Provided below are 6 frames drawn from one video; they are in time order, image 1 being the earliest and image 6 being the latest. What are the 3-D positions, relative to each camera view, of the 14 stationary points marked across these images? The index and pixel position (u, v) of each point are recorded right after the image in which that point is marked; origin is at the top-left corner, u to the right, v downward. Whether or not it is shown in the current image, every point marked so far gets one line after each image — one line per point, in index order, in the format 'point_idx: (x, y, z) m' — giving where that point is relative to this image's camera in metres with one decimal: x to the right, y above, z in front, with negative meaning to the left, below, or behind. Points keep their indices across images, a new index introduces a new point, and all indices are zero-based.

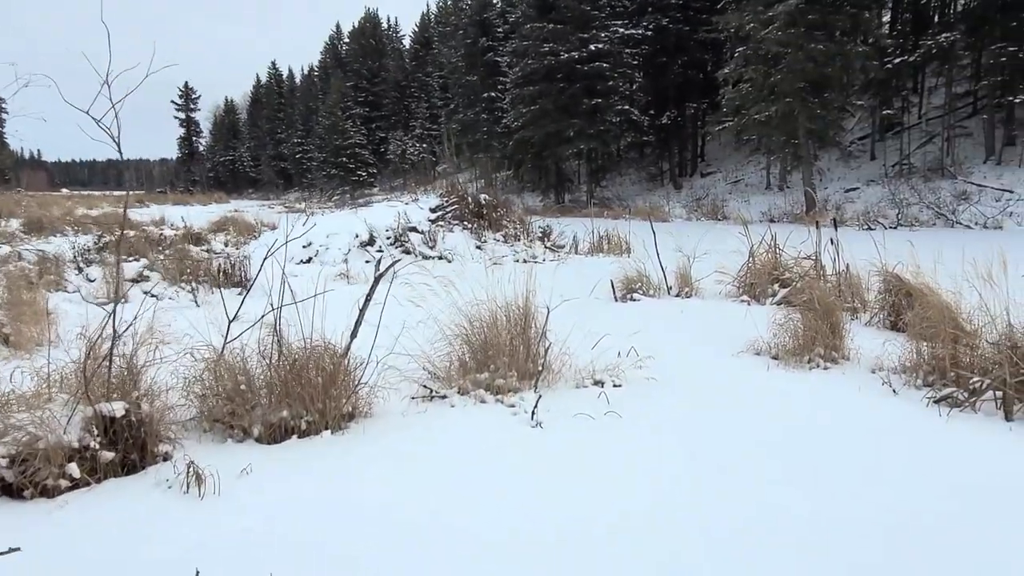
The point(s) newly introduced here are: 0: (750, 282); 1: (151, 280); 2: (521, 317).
0: (+1.8, 0.0, +5.8) m
1: (-2.9, +0.1, +6.2) m
2: (0.0, -0.1, +3.6) m
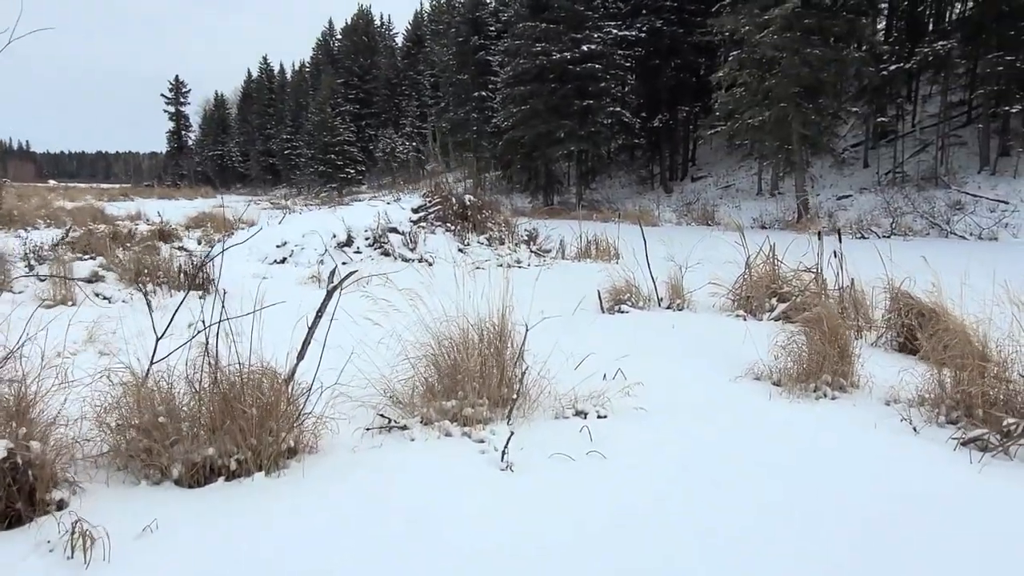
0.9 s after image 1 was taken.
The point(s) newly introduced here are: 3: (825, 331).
0: (+1.6, 0.0, +5.4) m
1: (-3.0, 0.0, +5.8) m
2: (-0.1, -0.2, +3.2) m
3: (+1.4, -0.2, +3.6) m
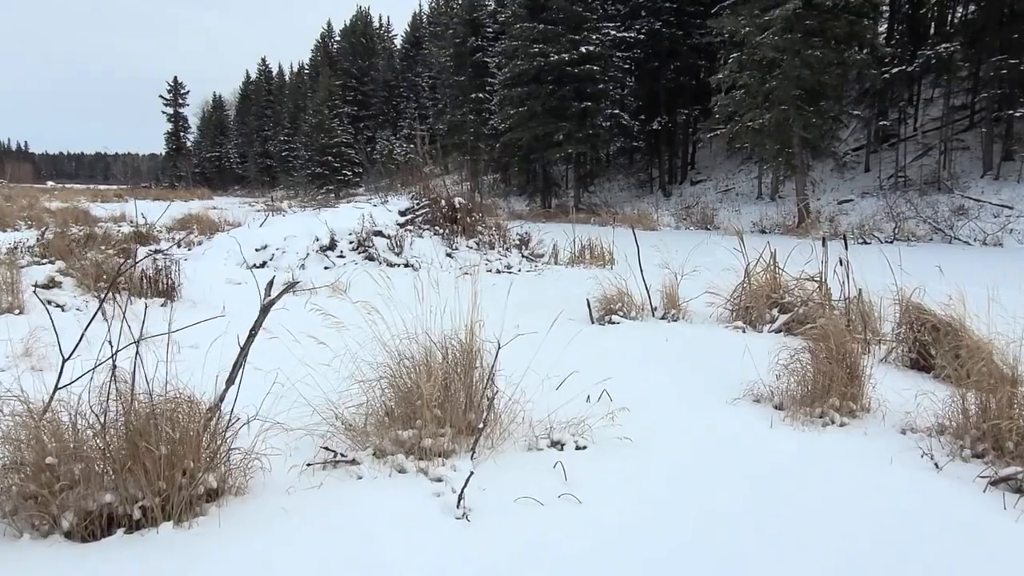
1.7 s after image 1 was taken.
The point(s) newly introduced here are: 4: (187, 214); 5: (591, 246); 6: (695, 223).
0: (+1.5, -0.1, +5.1) m
1: (-3.1, 0.0, +5.4) m
2: (-0.2, -0.2, +2.8) m
3: (+1.3, -0.3, +3.2) m
4: (-6.3, +1.4, +15.0) m
5: (+0.9, +0.5, +8.7) m
6: (+3.5, +1.2, +14.8) m
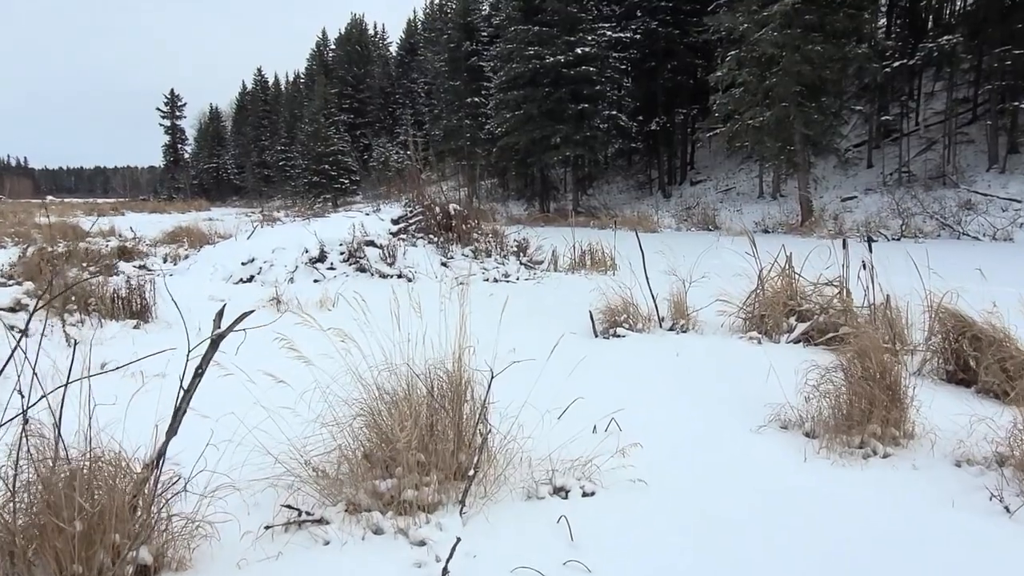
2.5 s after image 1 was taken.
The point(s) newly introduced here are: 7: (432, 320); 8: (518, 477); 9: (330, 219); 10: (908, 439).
0: (+1.5, -0.2, +4.7) m
1: (-3.1, -0.1, +5.1) m
2: (-0.2, -0.3, +2.5) m
3: (+1.3, -0.3, +2.9) m
4: (-6.3, +1.2, +14.7) m
5: (+0.8, +0.4, +8.3) m
6: (+3.4, +1.2, +14.5) m
7: (-0.4, -0.1, +4.1) m
8: (0.0, -0.6, +2.4) m
9: (-2.1, +0.8, +9.1) m
10: (+1.4, -0.5, +2.7) m
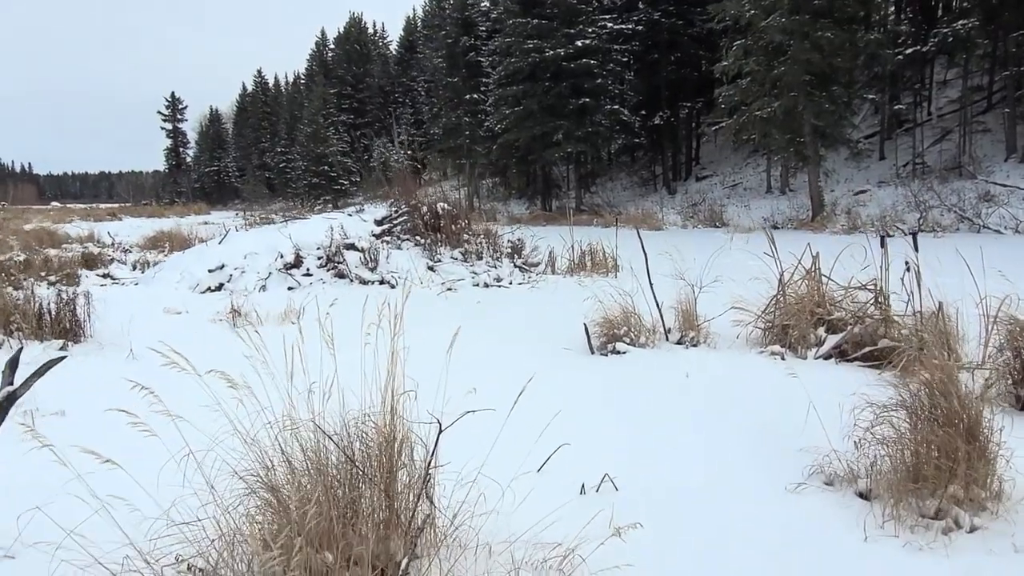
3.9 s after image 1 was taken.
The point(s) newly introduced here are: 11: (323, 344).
0: (+1.4, -0.2, +4.1) m
1: (-3.2, -0.2, +4.4) m
2: (-0.3, -0.4, +1.8) m
3: (+1.2, -0.3, +2.2) m
4: (-6.3, +1.0, +14.0) m
5: (+0.8, +0.4, +7.6) m
6: (+3.4, +1.2, +13.8) m
7: (-0.5, -0.2, +3.4) m
8: (-0.1, -0.6, +1.7) m
9: (-2.2, +0.7, +8.5) m
10: (+1.3, -0.6, +2.0) m
11: (-0.7, -0.2, +3.5) m
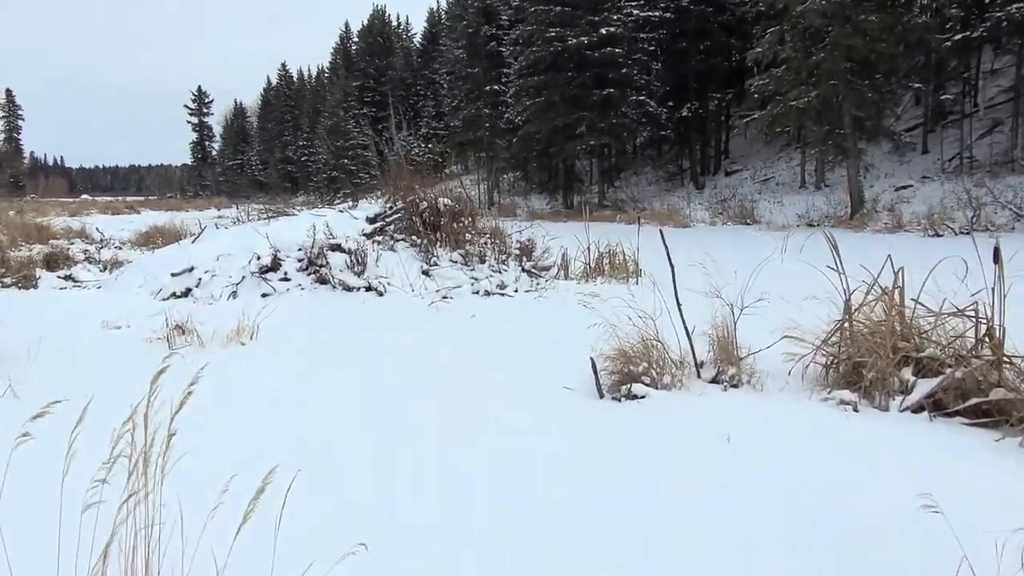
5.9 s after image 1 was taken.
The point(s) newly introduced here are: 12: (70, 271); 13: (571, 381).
0: (+1.3, -0.3, +3.1) m
1: (-3.3, -0.3, +3.6) m
2: (-0.4, -0.5, +0.8) m
3: (+1.1, -0.5, +1.2) m
4: (-6.1, +1.0, +13.3) m
5: (+0.8, +0.3, +6.6) m
6: (+3.6, +1.1, +12.7) m
7: (-0.6, -0.3, +2.5) m
8: (-0.2, -0.7, +0.8) m
9: (-2.1, +0.7, +7.6) m
10: (+1.1, -0.7, +1.0) m
11: (-0.7, -0.2, +2.6) m
12: (-4.3, +0.2, +7.6) m
13: (+0.2, -0.4, +3.3) m
